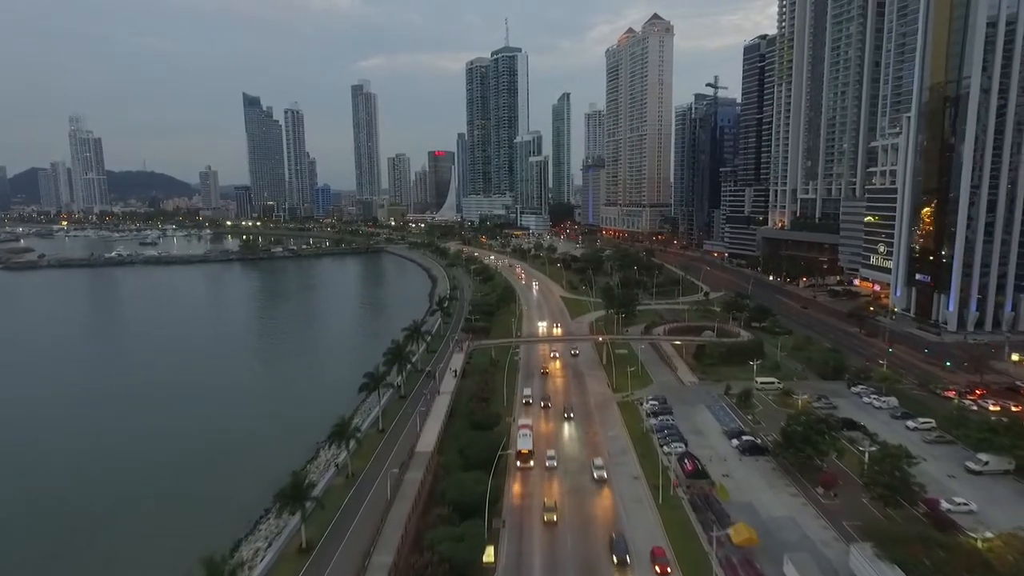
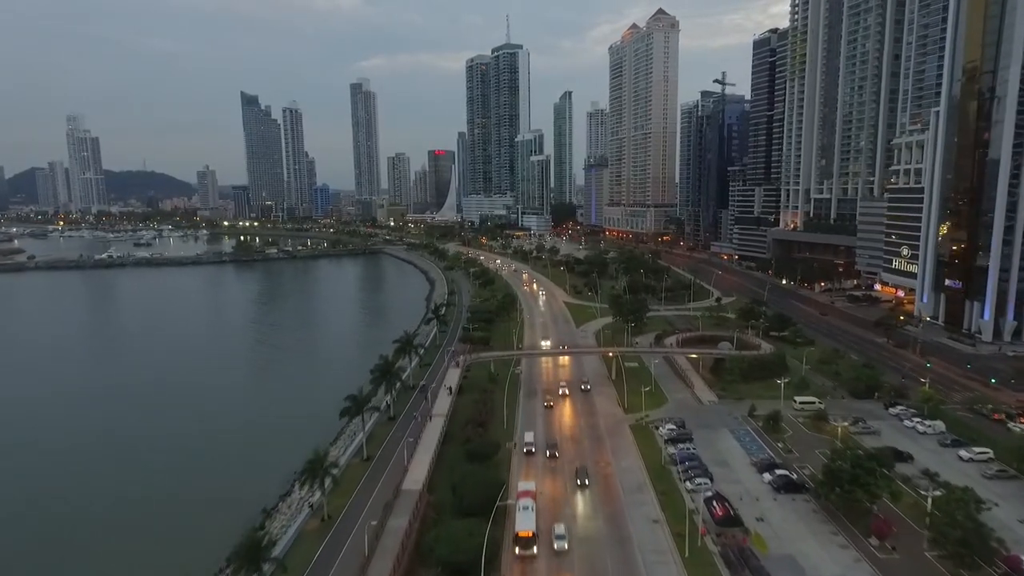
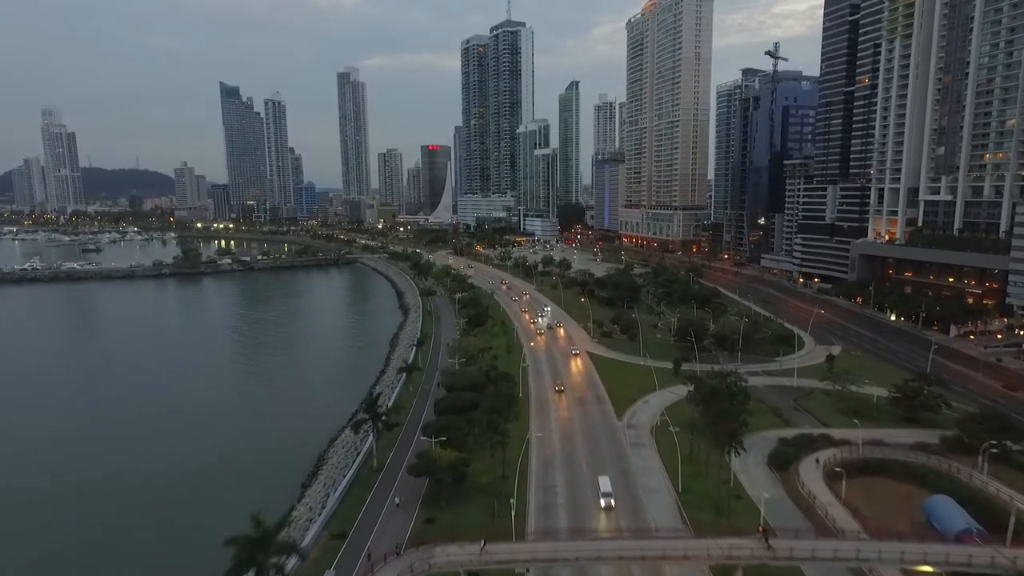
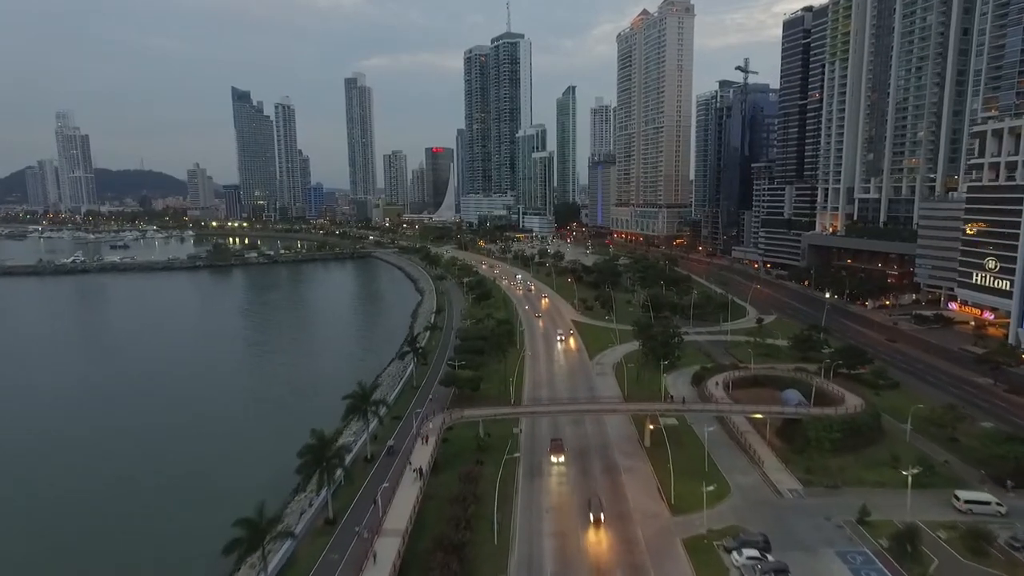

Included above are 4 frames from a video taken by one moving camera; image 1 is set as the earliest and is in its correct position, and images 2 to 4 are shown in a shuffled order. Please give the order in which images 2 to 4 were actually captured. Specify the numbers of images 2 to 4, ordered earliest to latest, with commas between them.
2, 4, 3
